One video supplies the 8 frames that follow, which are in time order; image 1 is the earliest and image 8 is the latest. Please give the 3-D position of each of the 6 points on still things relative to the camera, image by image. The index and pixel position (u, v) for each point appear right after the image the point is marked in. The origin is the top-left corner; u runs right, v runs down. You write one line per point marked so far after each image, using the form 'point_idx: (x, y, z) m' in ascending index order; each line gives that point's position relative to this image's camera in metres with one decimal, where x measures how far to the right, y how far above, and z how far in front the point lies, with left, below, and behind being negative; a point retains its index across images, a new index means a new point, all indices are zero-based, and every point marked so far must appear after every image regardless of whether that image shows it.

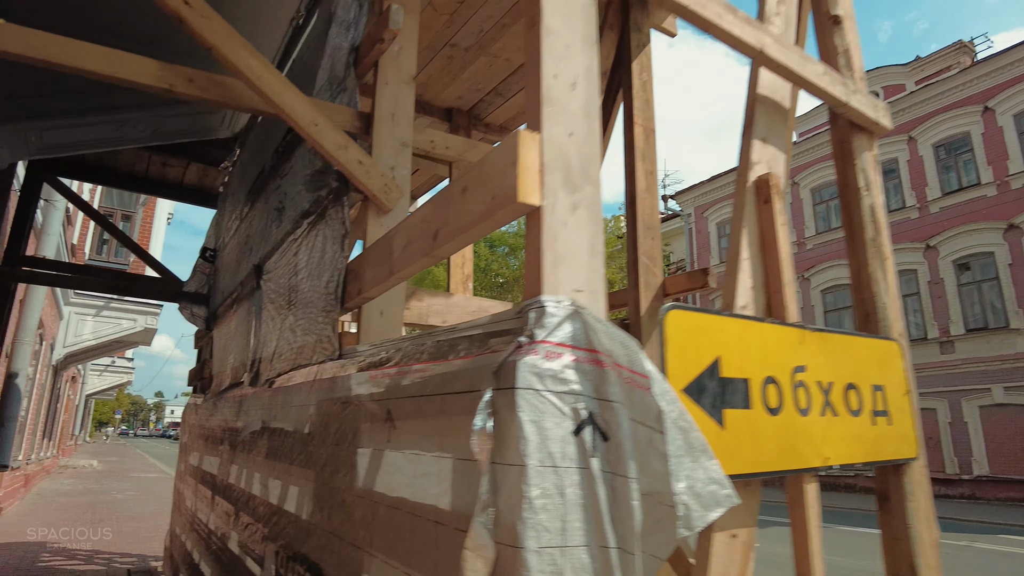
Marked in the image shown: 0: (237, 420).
0: (-1.4, -0.7, +3.5) m
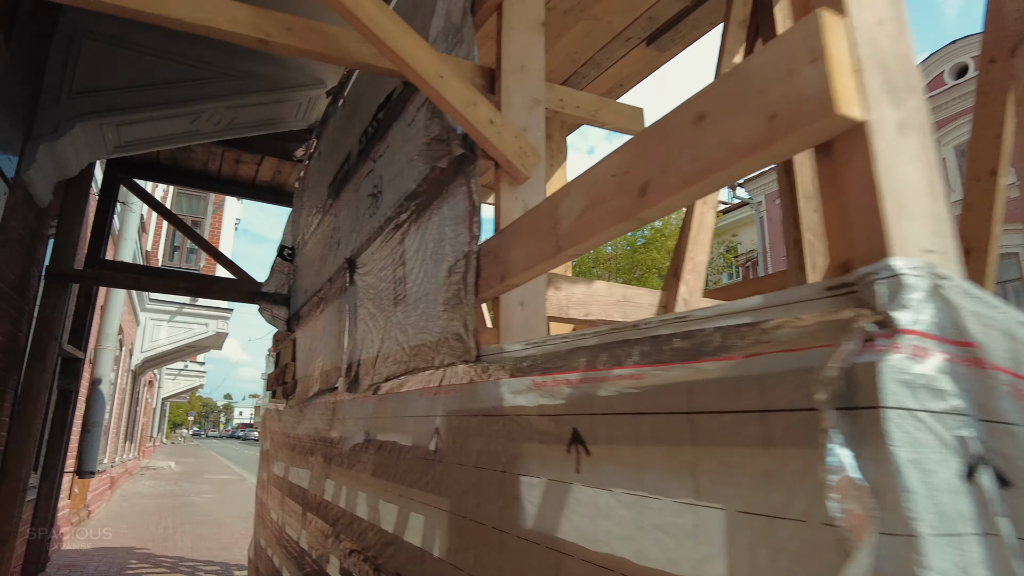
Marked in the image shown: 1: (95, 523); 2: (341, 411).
0: (-0.8, -0.7, +3.2) m
1: (-5.3, -3.0, +8.7) m
2: (-0.8, -0.6, +3.1) m
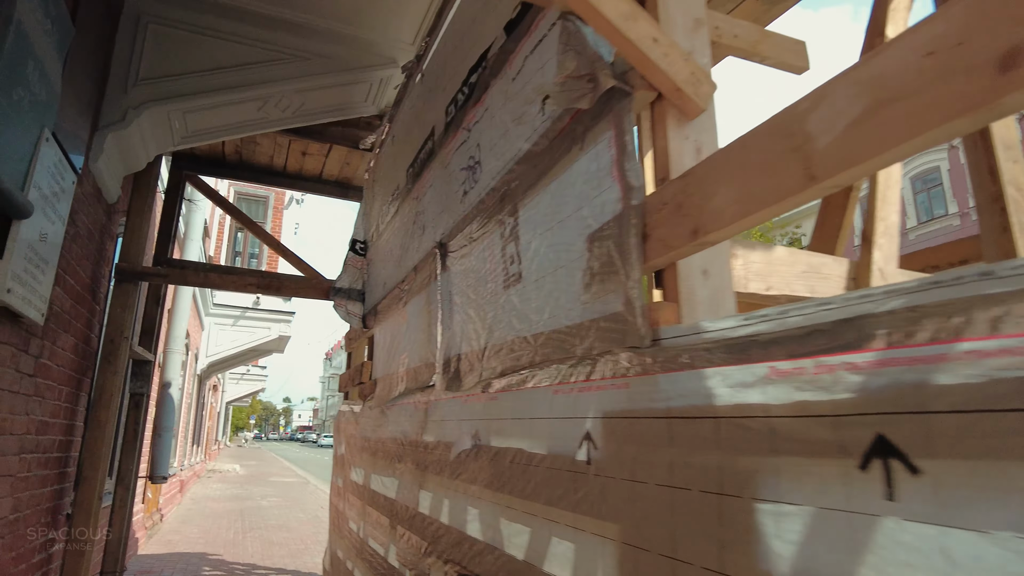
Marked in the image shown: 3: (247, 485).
0: (-0.4, -0.6, +2.8) m
1: (-4.4, -3.0, +8.6) m
2: (-0.3, -0.5, +2.7) m
3: (-6.0, -4.5, +15.6) m
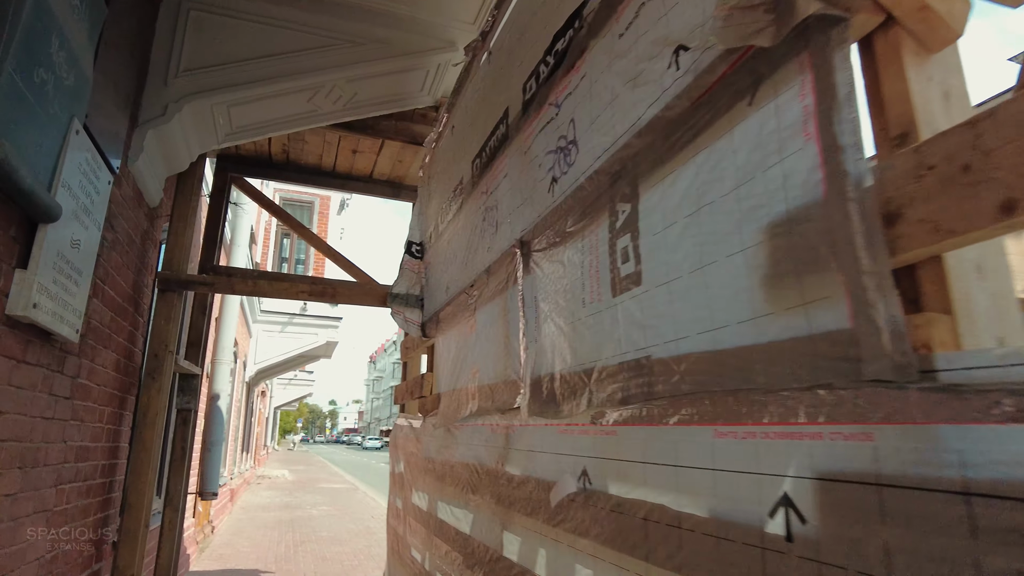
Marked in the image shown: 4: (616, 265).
0: (0.0, -0.6, +2.4) m
1: (-3.6, -3.1, +8.4) m
2: (0.0, -0.5, +2.3) m
3: (-4.9, -4.6, +15.4) m
4: (+0.3, +0.1, +1.7) m
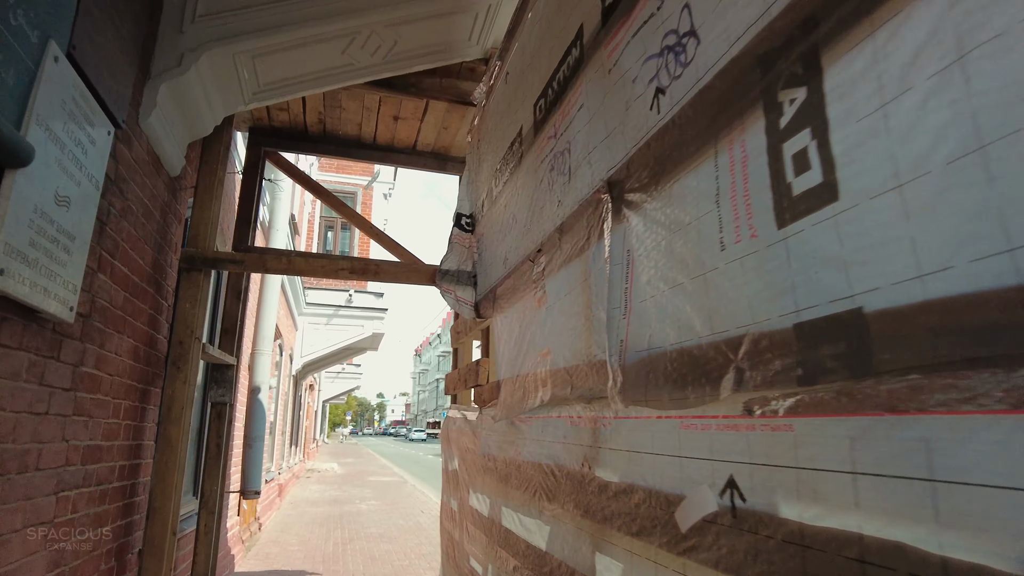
0: (+0.2, -0.5, +1.9) m
1: (-2.9, -3.0, +8.2) m
2: (+0.3, -0.4, +1.8) m
3: (-3.7, -4.4, +15.3) m
4: (+0.5, +0.2, +1.2) m
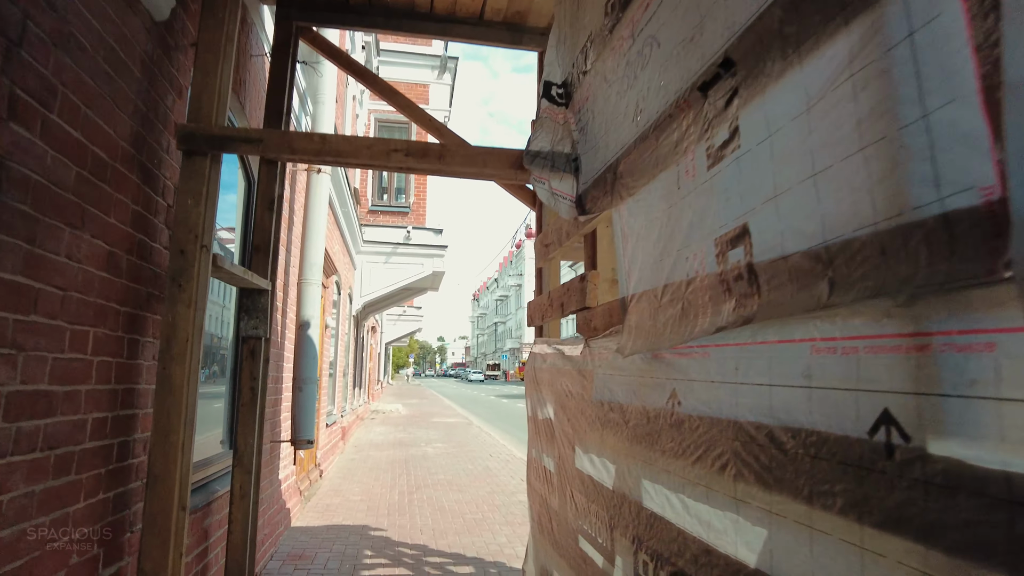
0: (+0.6, -0.2, +0.9) m
1: (-2.0, -2.2, +7.6) m
2: (+0.6, -0.1, +0.8) m
3: (-2.2, -3.1, +14.8) m
4: (+0.7, +0.4, +0.1) m
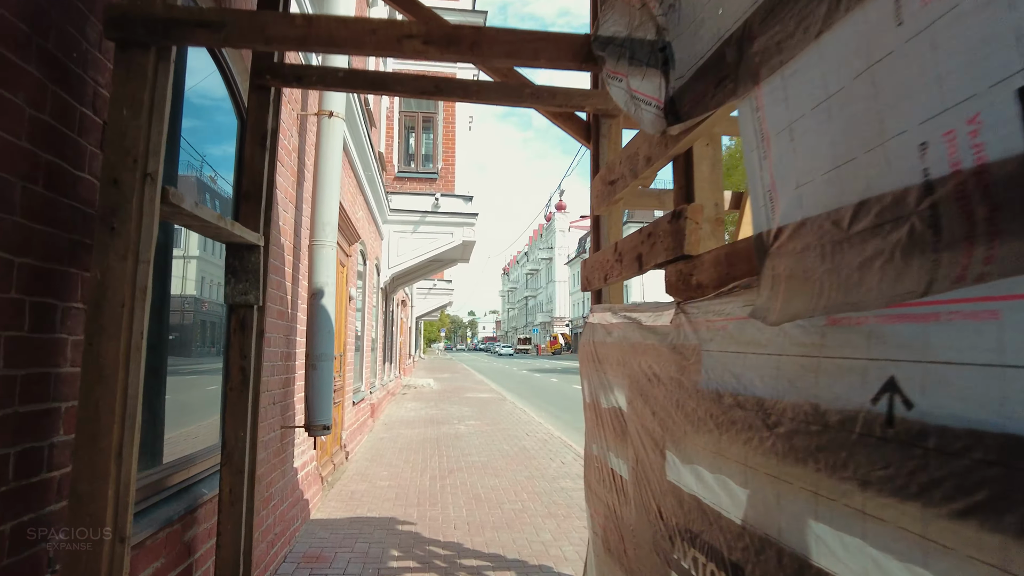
0: (+0.7, -0.1, +0.2) m
1: (-1.6, -1.9, +7.0) m
2: (+0.7, 0.0, 0.0) m
3: (-1.5, -2.5, +14.3) m
4: (+0.8, +0.5, -0.7) m
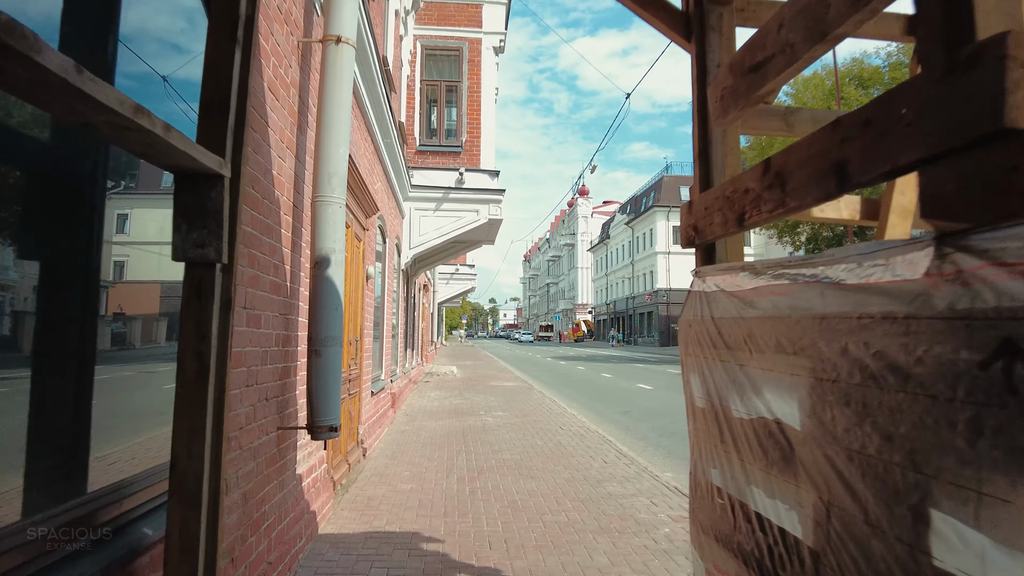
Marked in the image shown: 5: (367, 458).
0: (+0.8, 0.0, -0.7) m
1: (-1.3, -1.7, +6.2) m
2: (+0.8, +0.1, -0.8) m
3: (-0.9, -2.1, +13.5) m
4: (+0.9, +0.6, -1.6) m
5: (-1.4, -1.6, +6.5) m
